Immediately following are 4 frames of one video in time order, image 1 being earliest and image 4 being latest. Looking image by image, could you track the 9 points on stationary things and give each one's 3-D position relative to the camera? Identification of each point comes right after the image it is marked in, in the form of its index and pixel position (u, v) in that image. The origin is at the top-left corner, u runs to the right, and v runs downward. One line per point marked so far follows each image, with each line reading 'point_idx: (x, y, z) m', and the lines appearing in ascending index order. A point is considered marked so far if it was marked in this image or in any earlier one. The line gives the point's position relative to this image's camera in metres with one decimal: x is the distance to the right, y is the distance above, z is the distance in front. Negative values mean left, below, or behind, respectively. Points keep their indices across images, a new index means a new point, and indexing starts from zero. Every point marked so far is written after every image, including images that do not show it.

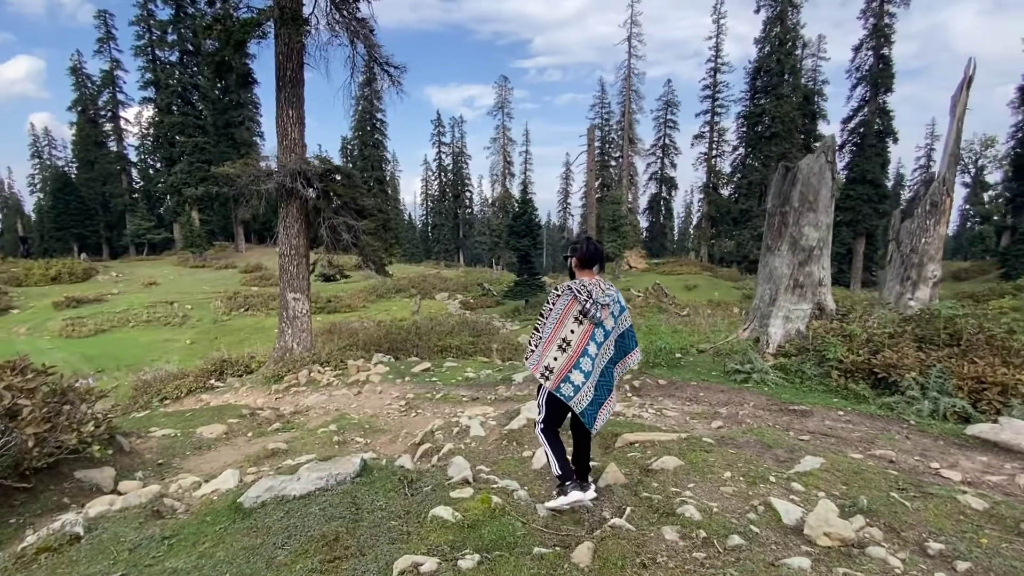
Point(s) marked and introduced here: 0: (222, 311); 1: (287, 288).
0: (-10.5, -0.8, +17.7) m
1: (-4.9, 0.0, +10.7) m
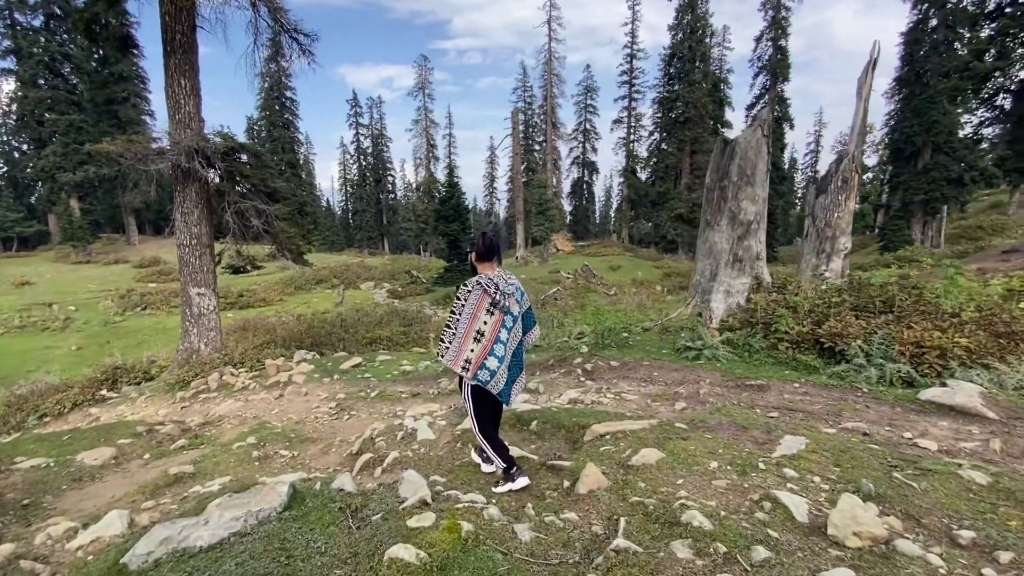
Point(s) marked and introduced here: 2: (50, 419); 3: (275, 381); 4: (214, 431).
0: (-12.8, -0.7, +15.6) m
1: (-6.2, +0.1, +9.4) m
2: (-7.5, -2.1, +7.9) m
3: (-3.9, -1.5, +8.0) m
4: (-3.5, -1.7, +5.7) m
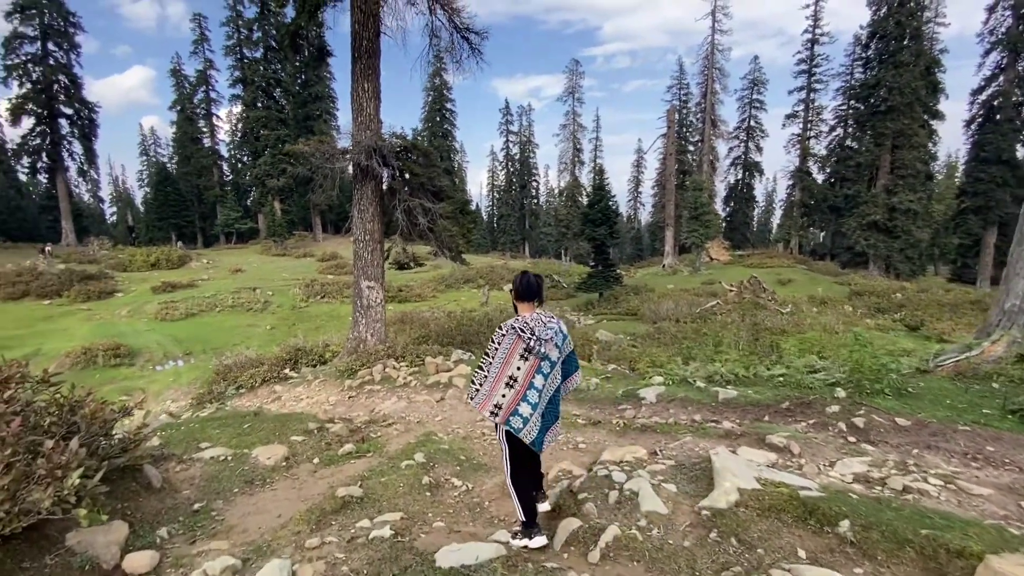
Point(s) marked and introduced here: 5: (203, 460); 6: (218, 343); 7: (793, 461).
0: (-7.6, -0.4, +17.3) m
1: (-3.0, +0.3, +9.6) m
2: (-4.7, -1.9, +8.4) m
3: (-1.2, -1.5, +7.6) m
4: (-1.4, -1.6, +5.3) m
5: (-2.6, -1.5, +4.2) m
6: (-7.5, -1.5, +12.4) m
7: (+2.0, -1.2, +3.4) m
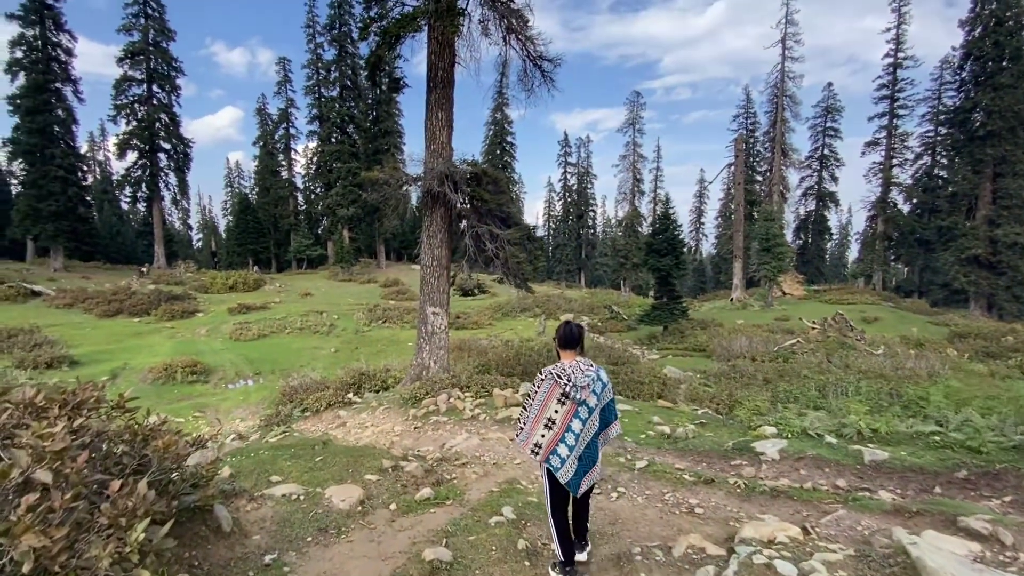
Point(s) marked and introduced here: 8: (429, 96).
0: (-5.3, -1.2, +17.4) m
1: (-1.5, -0.2, +9.3) m
2: (-3.4, -2.3, +8.2) m
3: (0.0, -1.9, +7.0) m
4: (-0.5, -1.9, +4.8) m
5: (-1.9, -1.6, +3.8) m
6: (-5.8, -2.0, +12.5) m
7: (+2.6, -1.4, +2.5) m
8: (-1.5, +3.7, +9.1) m
